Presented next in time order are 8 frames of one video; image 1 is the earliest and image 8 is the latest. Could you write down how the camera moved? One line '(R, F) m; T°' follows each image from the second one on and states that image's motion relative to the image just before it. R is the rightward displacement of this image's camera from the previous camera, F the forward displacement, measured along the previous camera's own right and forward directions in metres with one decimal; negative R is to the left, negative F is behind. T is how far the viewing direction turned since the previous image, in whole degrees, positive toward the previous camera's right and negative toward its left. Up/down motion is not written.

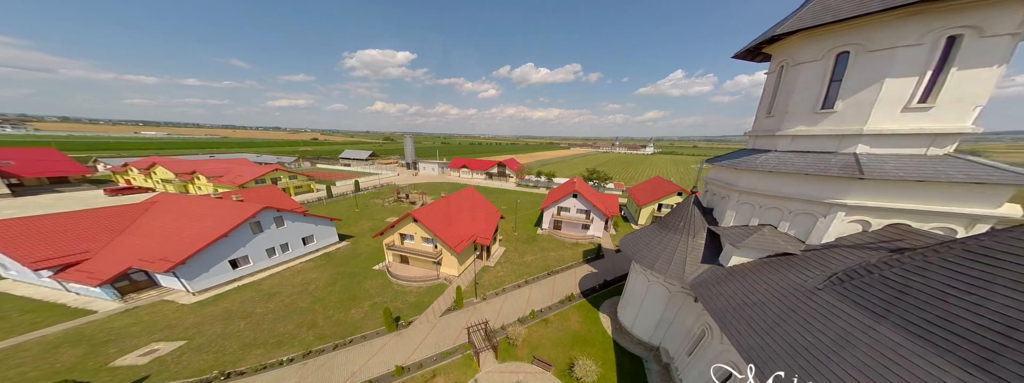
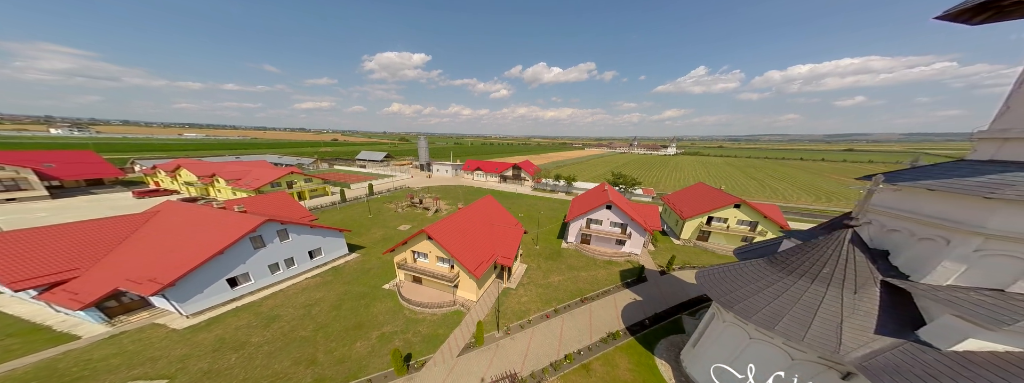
(-1.6, +3.5) m; -3°
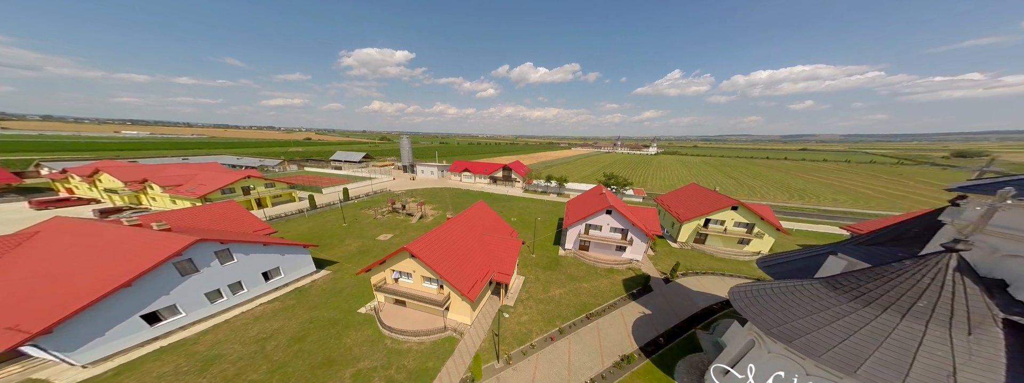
(-1.0, +2.4) m; +4°
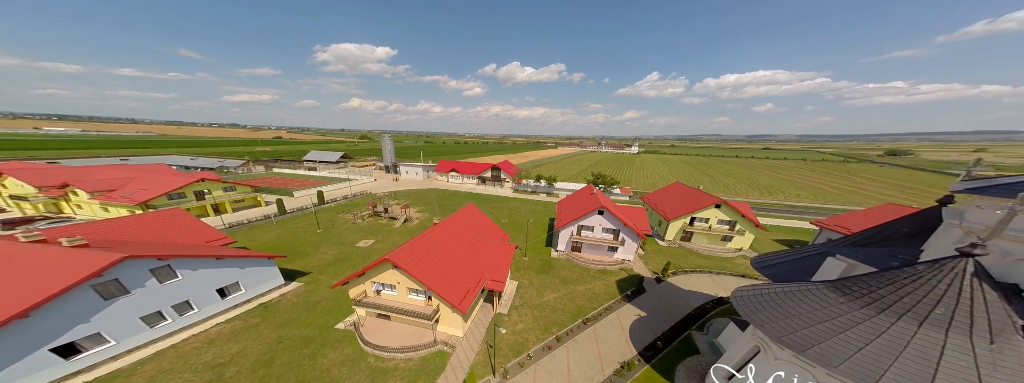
(-0.6, +1.0) m; +4°
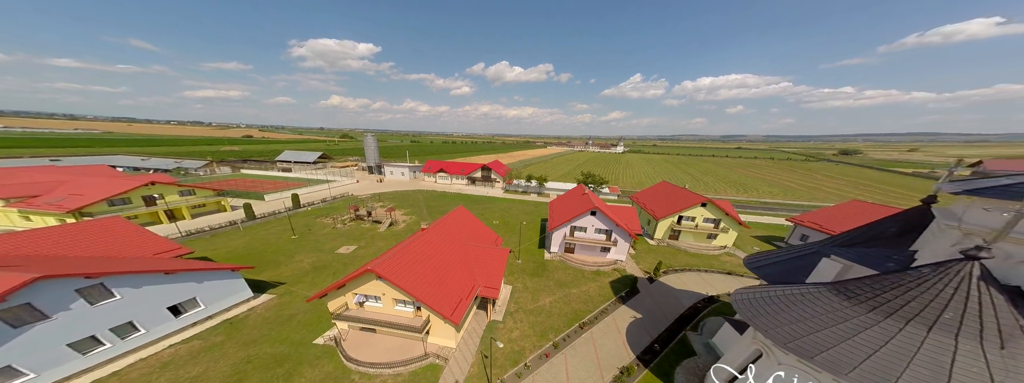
(-0.5, +0.8) m; +3°
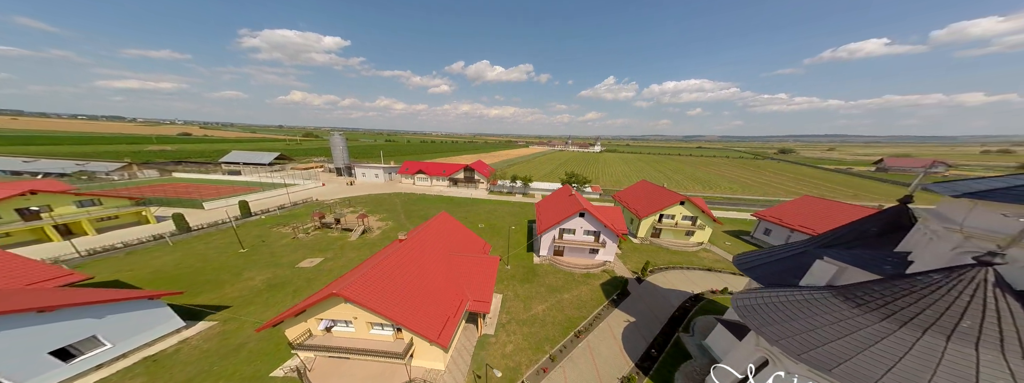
(-0.7, +1.4) m; +5°
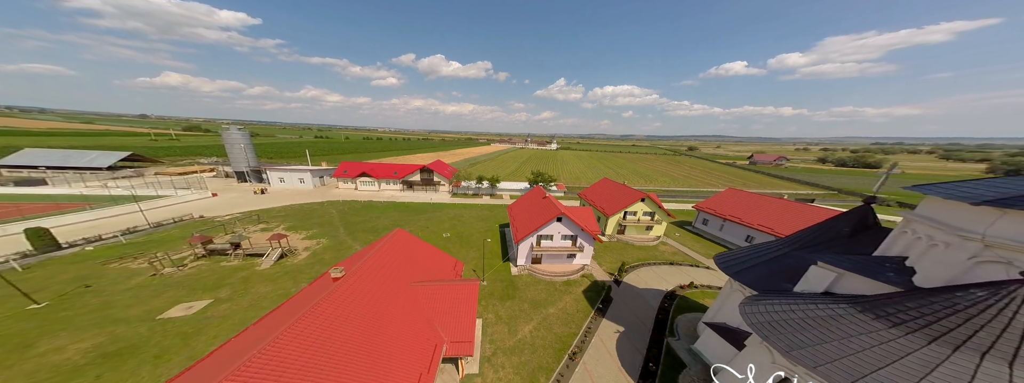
(-1.3, +3.3) m; +11°
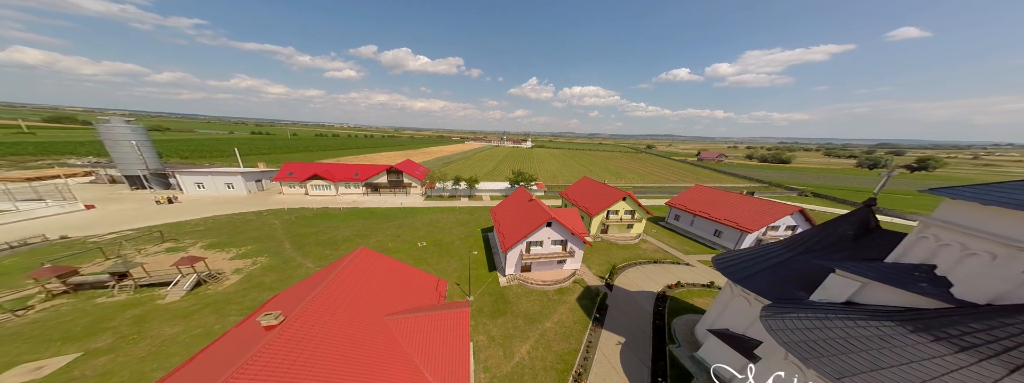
(-0.9, +2.4) m; +6°
